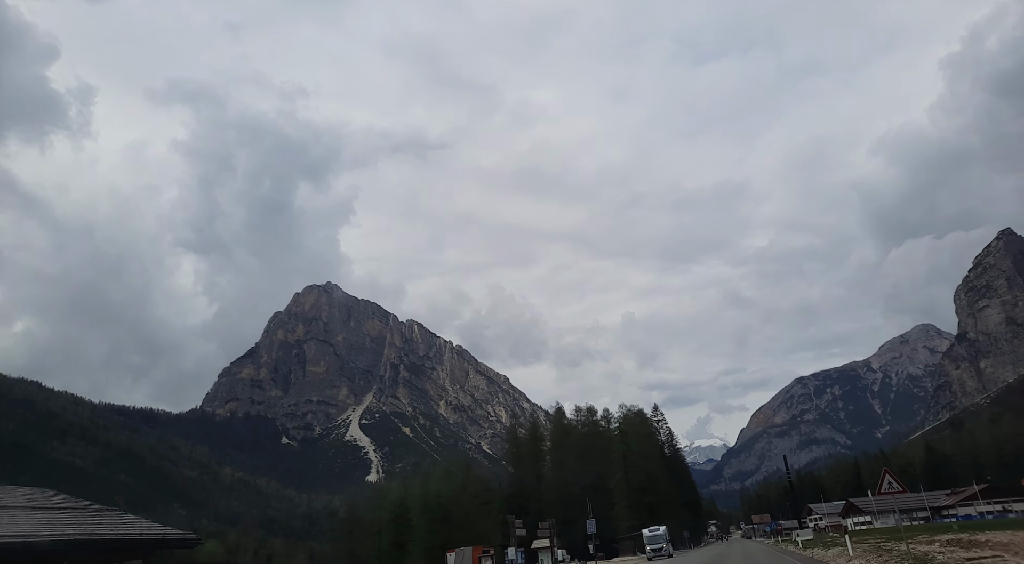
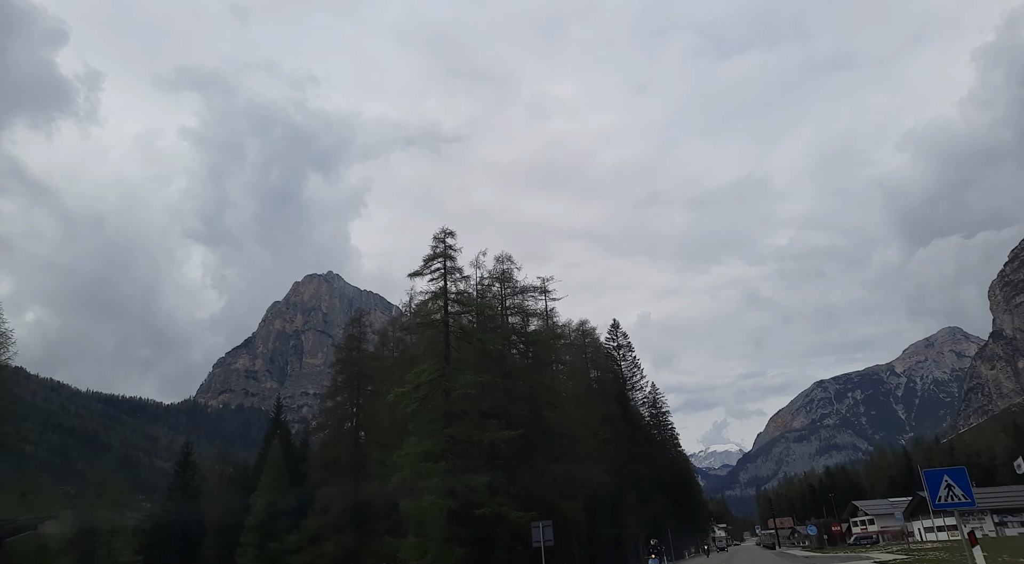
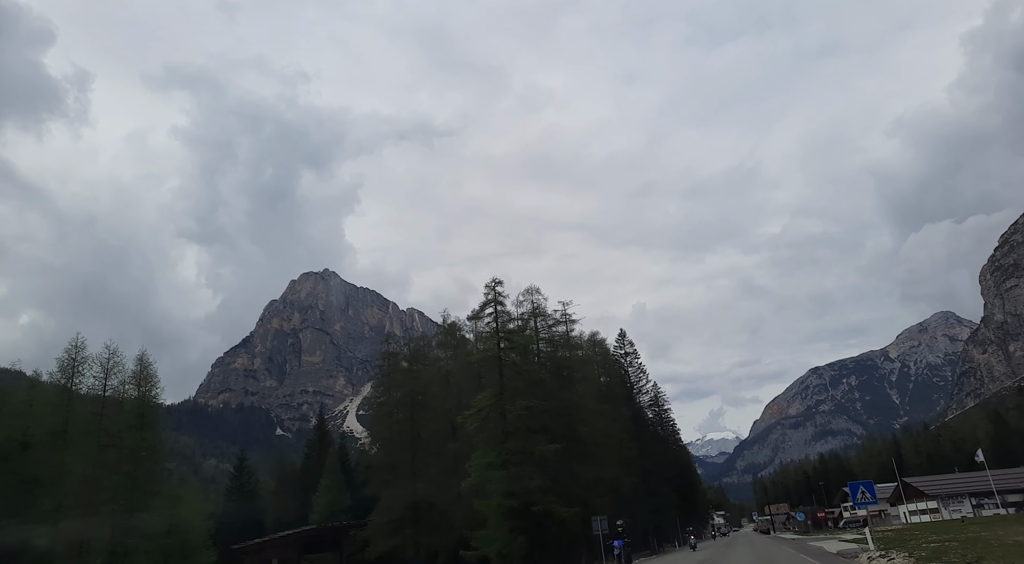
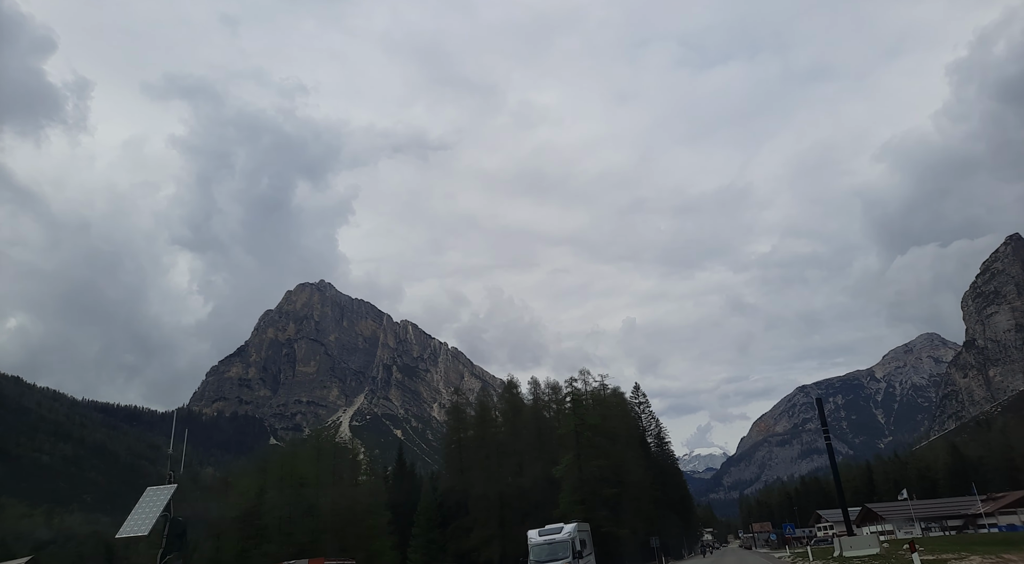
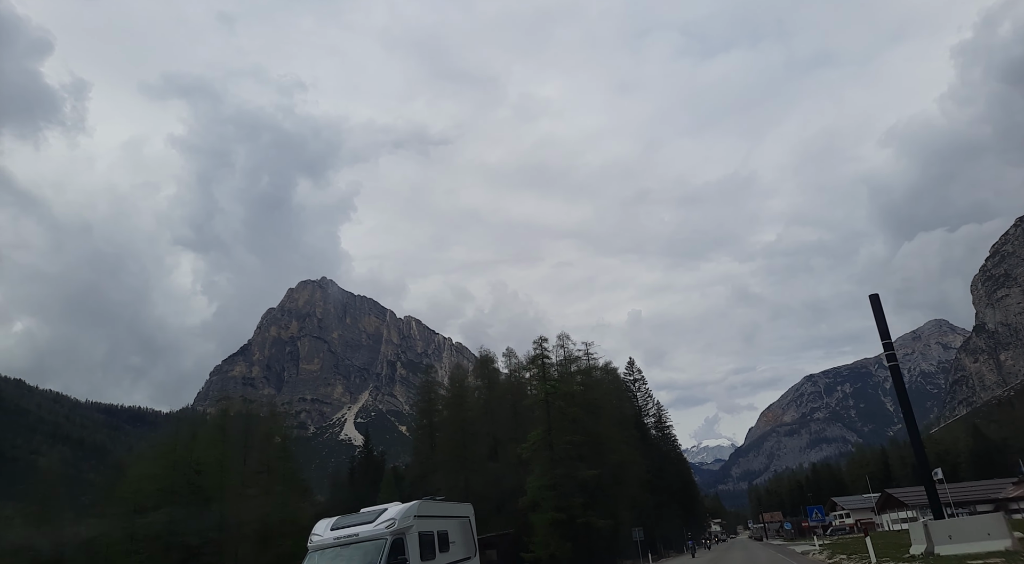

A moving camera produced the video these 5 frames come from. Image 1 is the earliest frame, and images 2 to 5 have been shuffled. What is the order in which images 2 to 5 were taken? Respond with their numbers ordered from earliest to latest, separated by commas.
4, 5, 3, 2
